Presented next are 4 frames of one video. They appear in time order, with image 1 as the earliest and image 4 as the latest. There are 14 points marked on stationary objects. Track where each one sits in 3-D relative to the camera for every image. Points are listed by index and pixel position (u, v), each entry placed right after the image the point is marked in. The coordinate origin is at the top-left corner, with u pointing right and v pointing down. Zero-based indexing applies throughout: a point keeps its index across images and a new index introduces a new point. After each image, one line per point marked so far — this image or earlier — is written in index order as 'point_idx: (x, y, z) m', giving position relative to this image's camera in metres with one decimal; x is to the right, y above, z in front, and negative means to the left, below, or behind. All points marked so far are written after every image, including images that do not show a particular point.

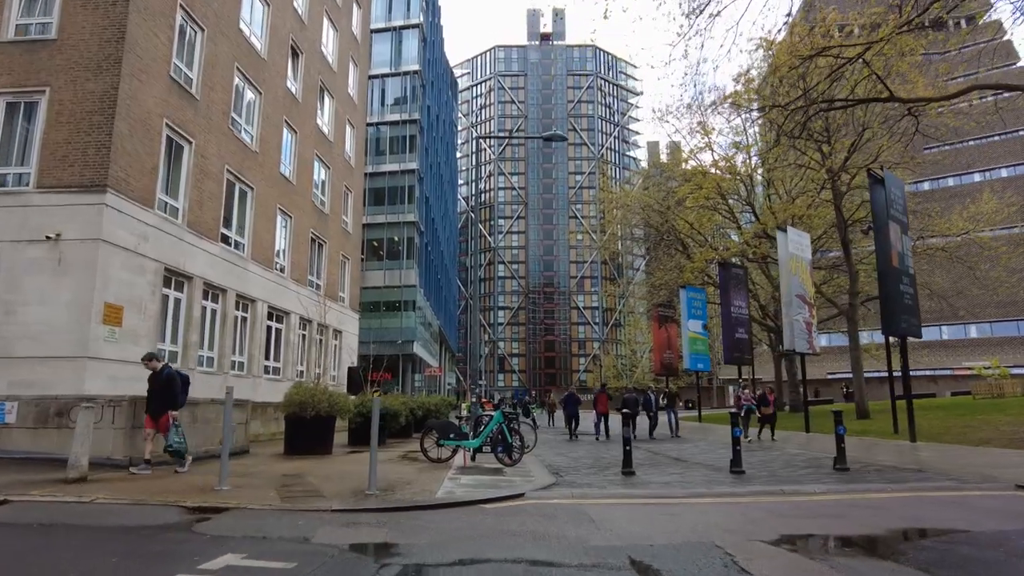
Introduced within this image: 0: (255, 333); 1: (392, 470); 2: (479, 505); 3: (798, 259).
0: (-7.4, -1.3, +18.7) m
1: (-1.7, -2.5, +9.0) m
2: (-0.3, -2.2, +6.4) m
3: (+8.7, +0.9, +19.6) m
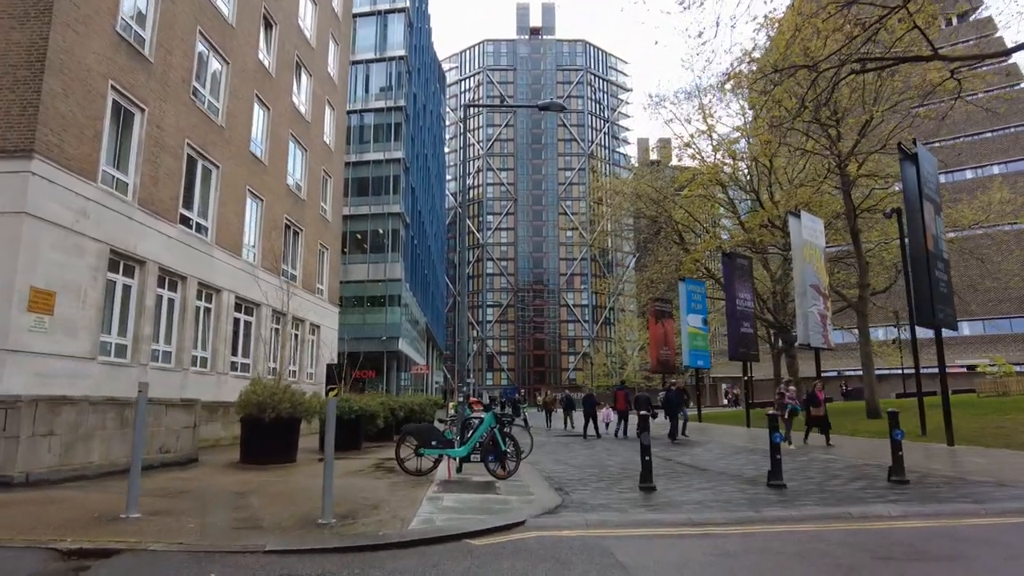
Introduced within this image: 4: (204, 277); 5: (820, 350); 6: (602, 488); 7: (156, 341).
0: (-7.6, -1.0, +17.0) m
1: (-1.7, -2.3, +7.4) m
2: (-0.3, -1.9, +4.8) m
3: (+8.4, +1.2, +18.2) m
4: (-7.7, +0.3, +16.2) m
5: (+8.7, -1.7, +18.3) m
6: (+1.1, -2.3, +7.5) m
7: (-7.9, -1.2, +14.3) m
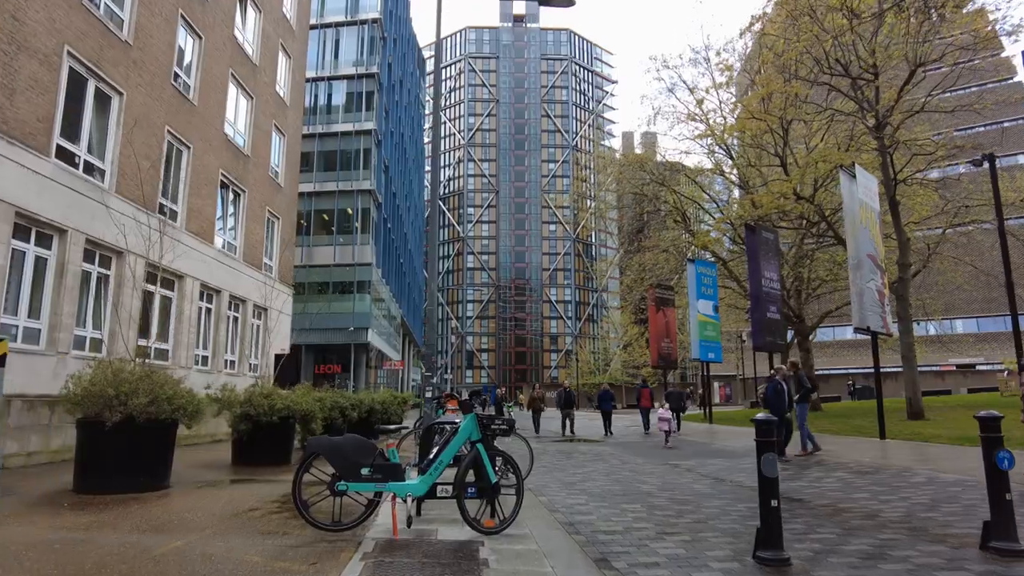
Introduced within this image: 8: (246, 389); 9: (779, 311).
0: (-7.9, -0.2, +13.1) m
1: (-1.7, -1.6, +3.8) m
2: (-0.2, -1.2, +1.2) m
3: (+8.1, +1.8, +14.8) m
4: (-7.9, +1.0, +12.3) m
5: (+8.4, -1.1, +15.0) m
6: (+1.1, -1.6, +3.9) m
7: (-8.0, -0.4, +10.4) m
8: (-3.9, -1.5, +9.4) m
9: (+8.1, -0.7, +19.6) m
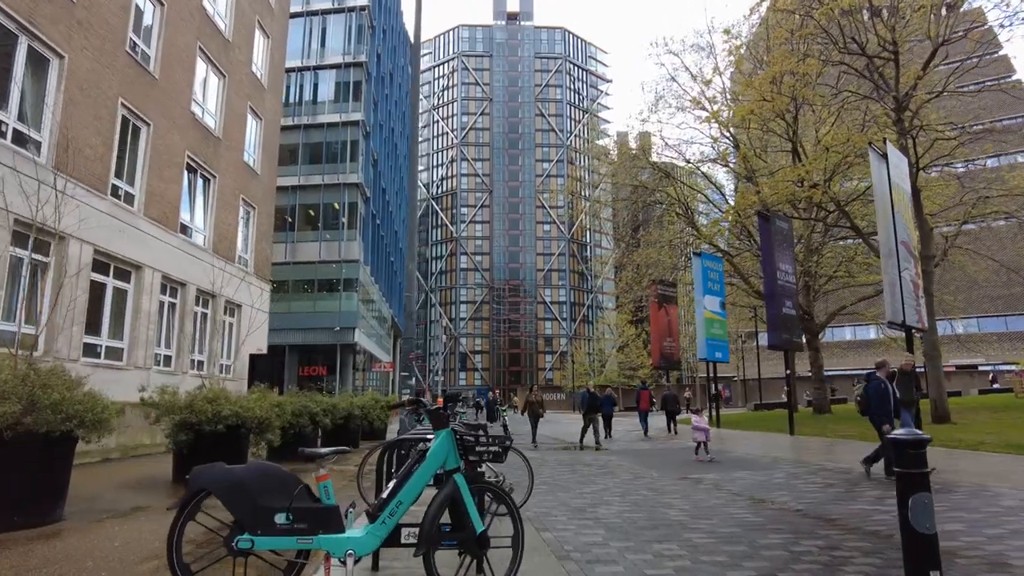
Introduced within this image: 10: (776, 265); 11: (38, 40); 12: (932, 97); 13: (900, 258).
0: (-8.0, 0.0, +11.5) m
1: (-1.8, -1.3, +2.2) m
2: (-0.2, -1.0, -0.3) m
3: (+8.0, +2.0, +13.4) m
4: (-8.0, +1.2, +10.8) m
5: (+8.3, -0.9, +13.5) m
6: (+1.0, -1.4, +2.4) m
7: (-8.1, -0.2, +8.8) m
8: (-3.9, -1.3, +7.9) m
9: (+7.9, -0.5, +18.1) m
10: (+7.0, +0.6, +17.3) m
11: (-8.1, +4.2, +11.1) m
12: (+12.6, +5.7, +19.3) m
13: (+7.6, +0.6, +12.7) m
